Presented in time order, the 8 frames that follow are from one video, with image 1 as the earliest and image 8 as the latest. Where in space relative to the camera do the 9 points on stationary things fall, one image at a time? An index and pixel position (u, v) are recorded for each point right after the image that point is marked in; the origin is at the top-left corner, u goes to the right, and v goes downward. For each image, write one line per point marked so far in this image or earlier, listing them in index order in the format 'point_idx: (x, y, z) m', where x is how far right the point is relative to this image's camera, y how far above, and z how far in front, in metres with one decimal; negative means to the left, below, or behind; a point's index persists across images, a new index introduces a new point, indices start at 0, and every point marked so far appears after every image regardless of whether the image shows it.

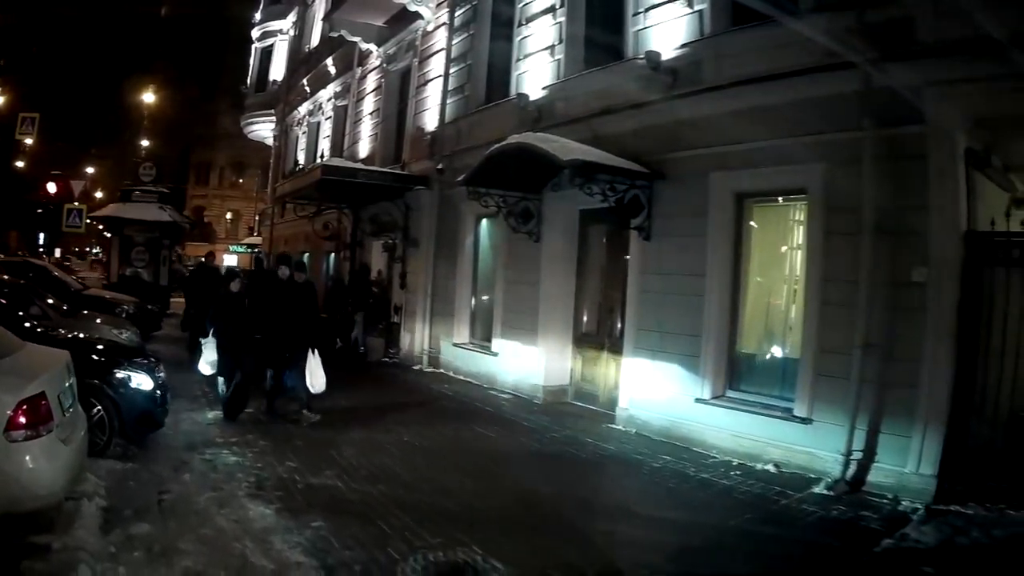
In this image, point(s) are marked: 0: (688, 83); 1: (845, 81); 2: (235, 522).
0: (+1.6, +2.0, +7.8) m
1: (+2.8, +1.7, +6.6) m
2: (-1.6, -1.4, +4.7) m
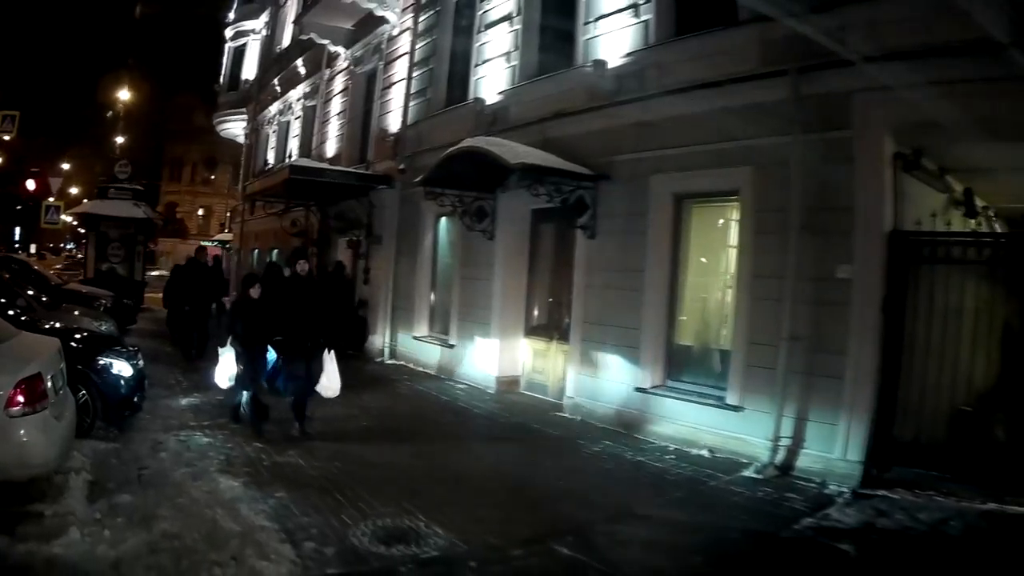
0: (+1.2, +2.1, +8.2) m
1: (+2.3, +1.8, +7.0) m
2: (-2.1, -1.4, +5.4) m
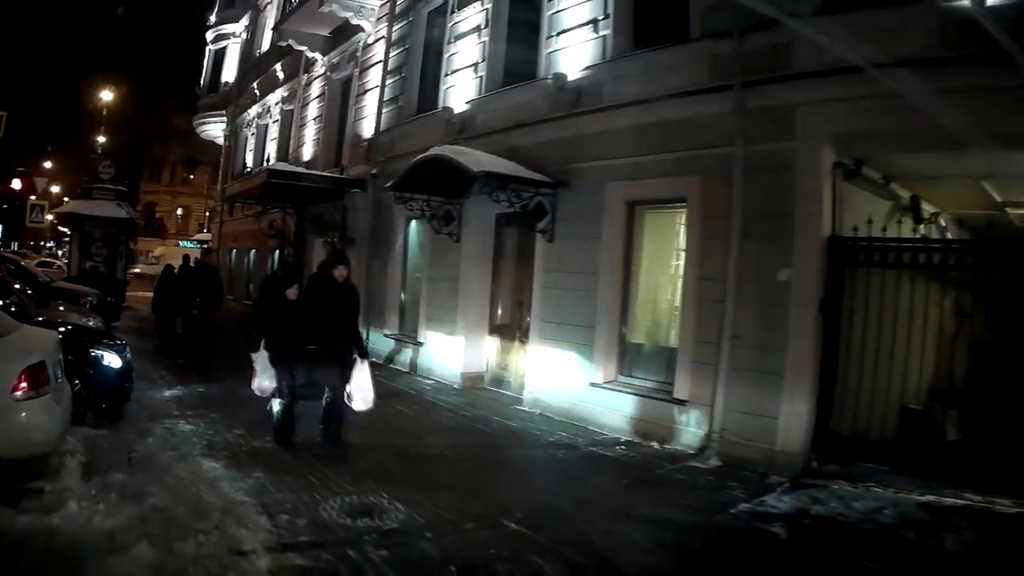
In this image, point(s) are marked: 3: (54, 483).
0: (+0.9, +2.1, +8.8) m
1: (+2.0, +1.8, +7.5) m
2: (-2.4, -1.4, +5.9) m
3: (-3.2, -1.4, +5.6) m
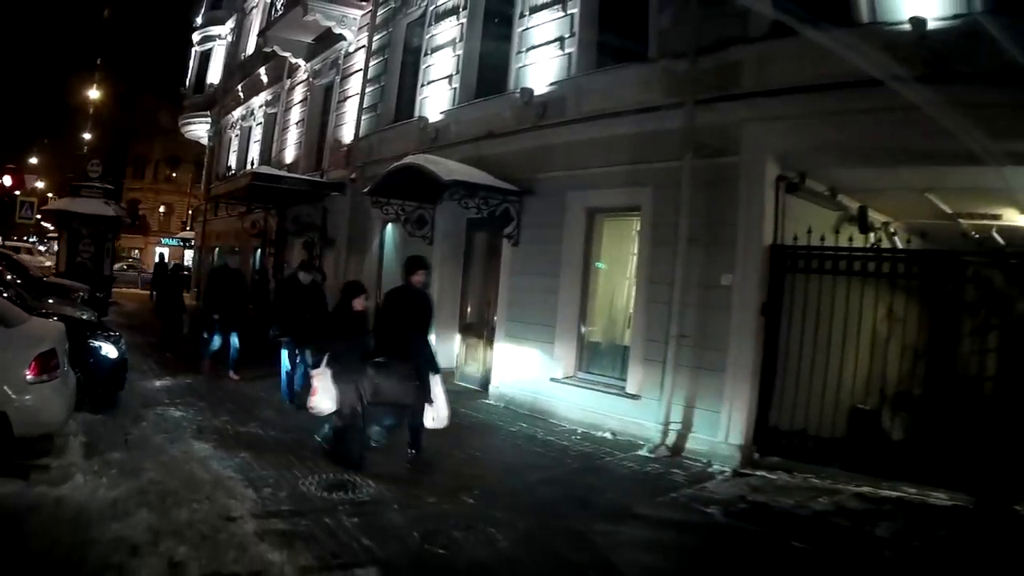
0: (+0.5, +2.1, +9.4) m
1: (+1.7, +1.8, +8.2) m
2: (-2.7, -1.4, +6.4) m
3: (-3.5, -1.3, +6.2) m
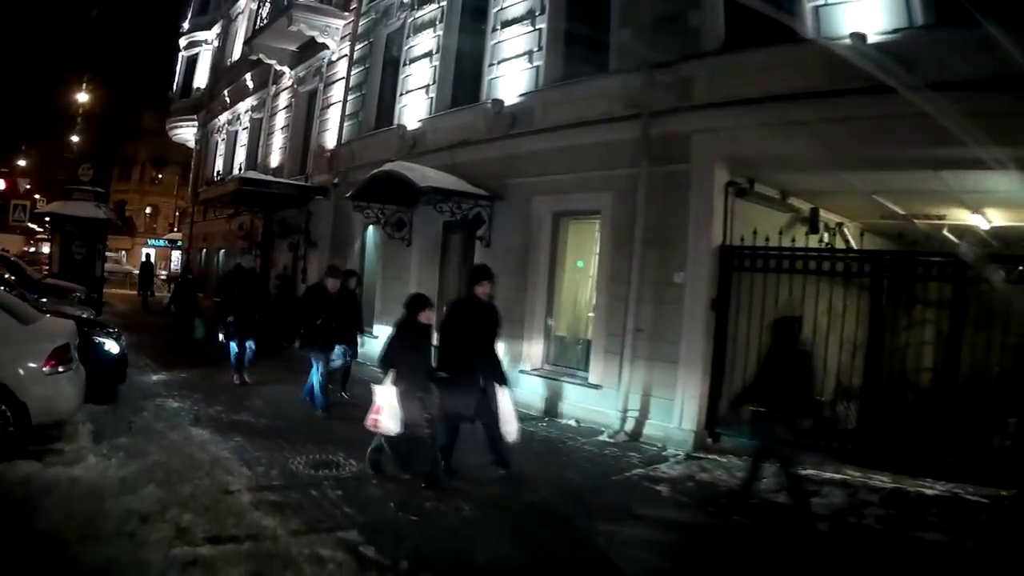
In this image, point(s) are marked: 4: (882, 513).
0: (+0.2, +2.1, +10.1) m
1: (+1.3, +1.8, +8.9) m
2: (-3.0, -1.4, +7.1) m
3: (-3.8, -1.4, +6.8) m
4: (+3.0, -1.9, +6.5) m
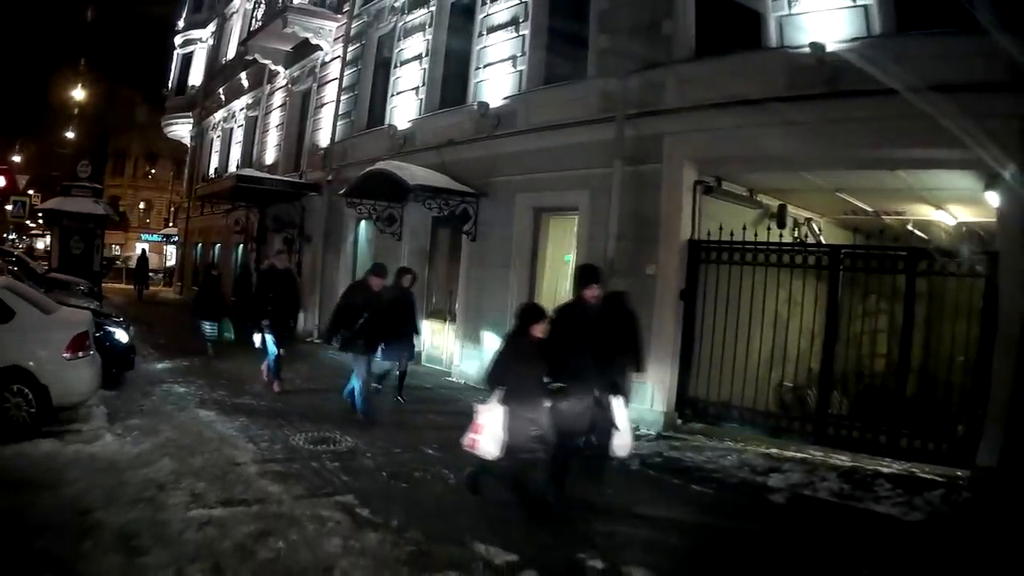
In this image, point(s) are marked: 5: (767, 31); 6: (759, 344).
0: (0.0, +2.2, +10.7) m
1: (+1.1, +1.9, +9.5) m
2: (-3.2, -1.3, +7.6) m
3: (-4.0, -1.3, +7.3) m
4: (+2.9, -1.8, +7.1) m
5: (+2.8, +2.8, +8.6) m
6: (+2.9, -0.7, +9.3) m
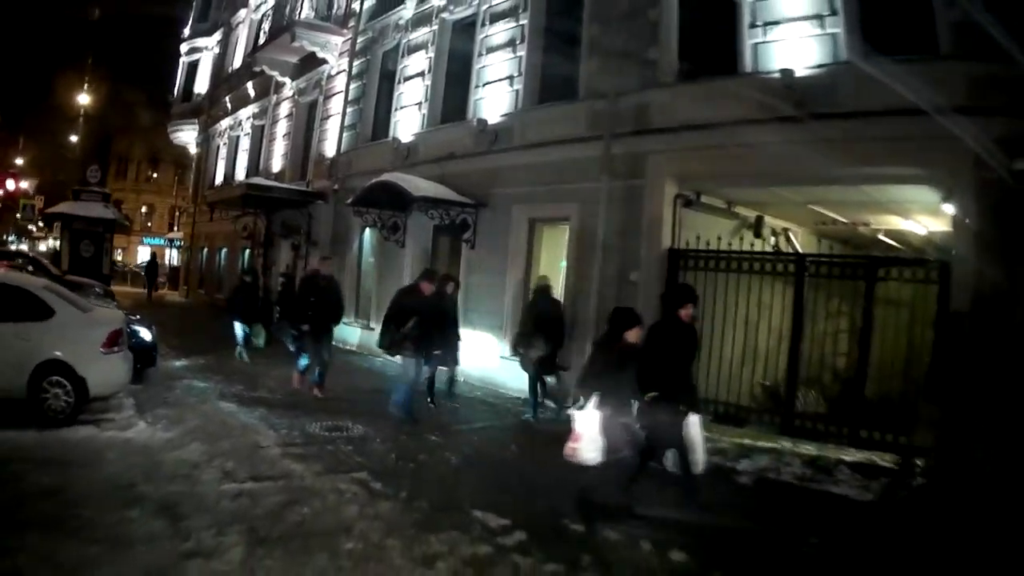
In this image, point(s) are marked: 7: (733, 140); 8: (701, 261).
0: (-0.1, +2.1, +11.4) m
1: (+1.1, +1.8, +10.3) m
2: (-3.2, -1.3, +8.4) m
3: (-4.0, -1.3, +8.1) m
4: (+2.8, -1.8, +7.9) m
5: (+2.8, +2.7, +9.4) m
6: (+2.9, -0.7, +10.1) m
7: (+2.5, +1.7, +9.0) m
8: (+2.3, +0.3, +9.6) m
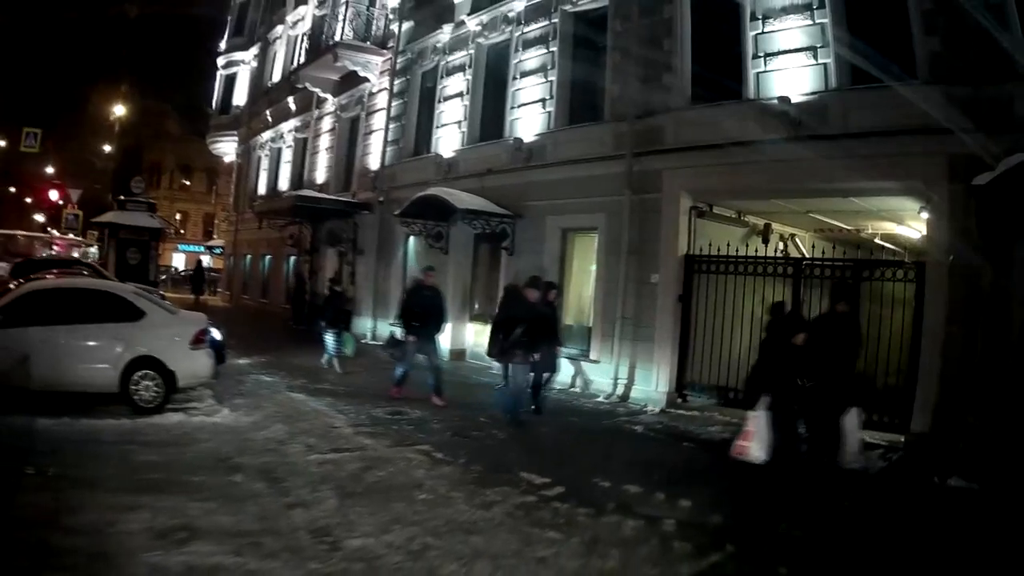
0: (+0.4, +2.1, +12.7) m
1: (+1.6, +1.8, +11.5) m
2: (-2.8, -1.4, +9.7) m
3: (-3.6, -1.3, +9.4) m
4: (+3.2, -1.8, +9.0) m
5: (+3.2, +2.7, +10.6) m
6: (+3.3, -0.7, +11.2) m
7: (+2.9, +1.7, +10.2) m
8: (+2.8, +0.3, +10.7) m
